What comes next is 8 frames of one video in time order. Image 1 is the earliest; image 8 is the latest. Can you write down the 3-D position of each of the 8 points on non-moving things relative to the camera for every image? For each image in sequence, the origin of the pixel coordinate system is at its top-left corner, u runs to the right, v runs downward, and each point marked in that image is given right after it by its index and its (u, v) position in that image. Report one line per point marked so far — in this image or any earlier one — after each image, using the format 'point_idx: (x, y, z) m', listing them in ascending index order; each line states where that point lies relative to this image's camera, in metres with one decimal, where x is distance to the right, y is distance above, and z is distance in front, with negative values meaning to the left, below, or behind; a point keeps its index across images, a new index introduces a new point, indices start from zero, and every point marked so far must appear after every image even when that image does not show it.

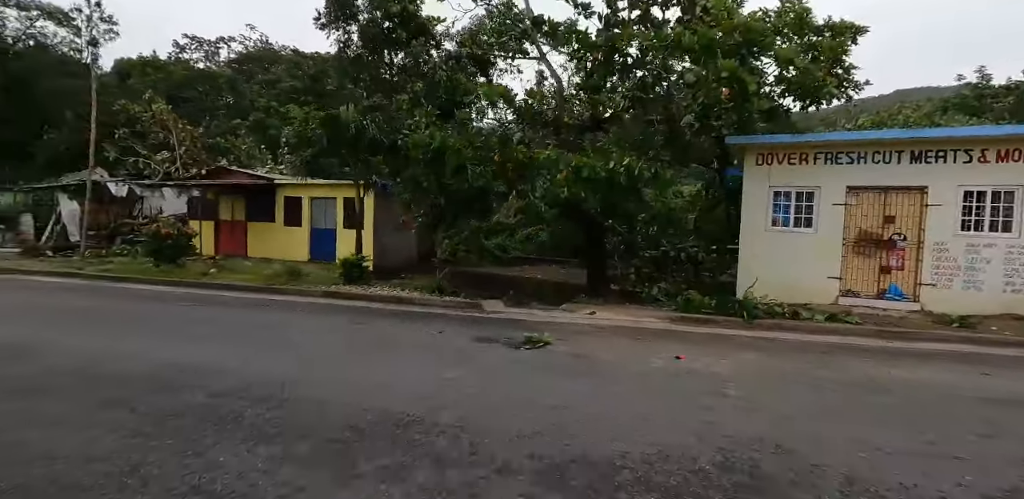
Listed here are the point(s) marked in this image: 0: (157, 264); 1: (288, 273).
0: (-9.2, -0.4, +13.4) m
1: (-5.5, -0.6, +12.7) m
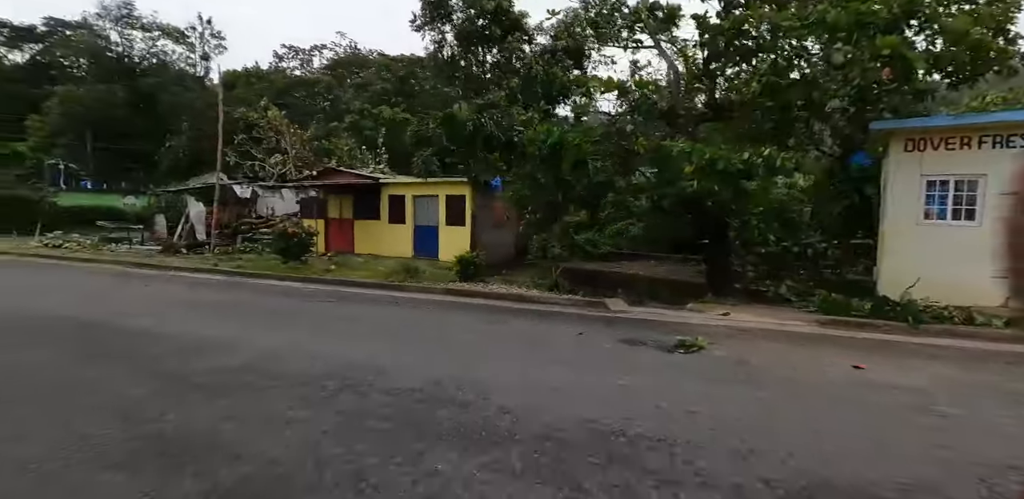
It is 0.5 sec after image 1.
0: (-6.3, -0.3, +14.3) m
1: (-2.7, -0.5, +13.1) m
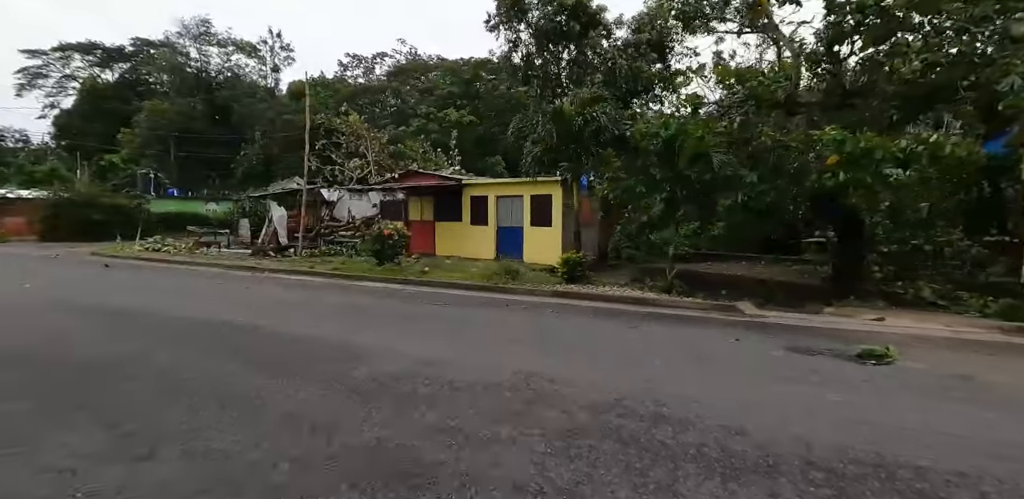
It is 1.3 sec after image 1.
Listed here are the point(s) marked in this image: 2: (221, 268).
0: (-3.7, -0.4, +14.3) m
1: (-0.2, -0.5, +12.8) m
2: (-10.0, -0.6, +17.8) m
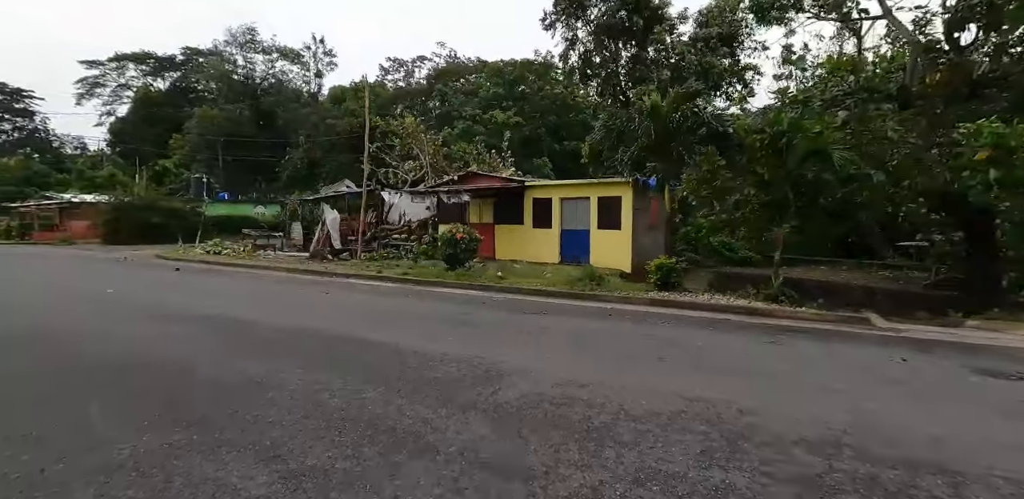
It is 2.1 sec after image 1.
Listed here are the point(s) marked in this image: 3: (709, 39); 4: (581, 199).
0: (-1.7, -0.5, +13.8) m
1: (+1.7, -0.6, +12.2) m
2: (-7.8, -0.7, +17.7) m
3: (+7.6, +8.0, +19.9) m
4: (+2.4, +1.7, +17.8) m
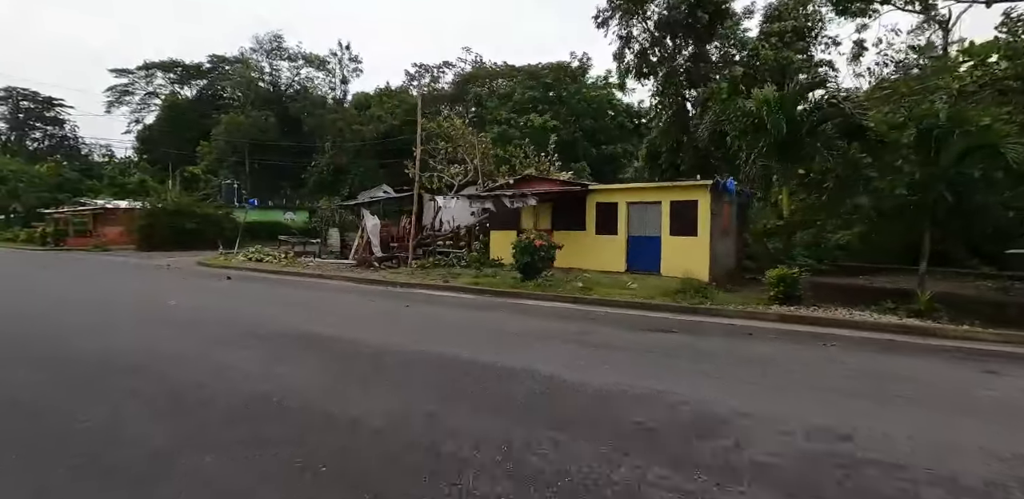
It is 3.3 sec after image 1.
0: (+0.3, -0.7, +12.8) m
1: (+3.6, -0.8, +11.0) m
2: (-5.7, -1.0, +16.8) m
3: (+9.7, +7.8, +18.7) m
4: (+4.5, +1.5, +16.7) m
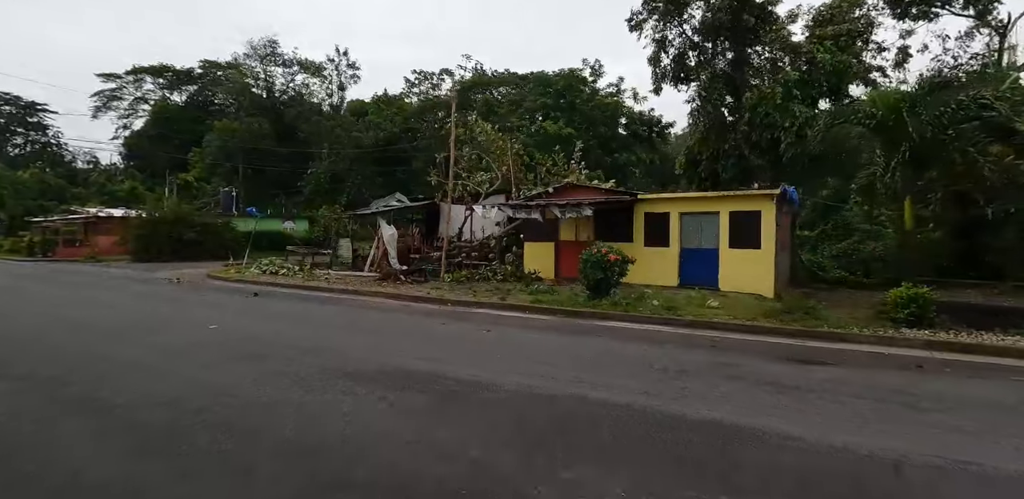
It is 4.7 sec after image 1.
0: (+1.8, -1.0, +11.7) m
1: (+5.2, -1.1, +10.0) m
2: (-4.3, -1.4, +15.6) m
3: (+11.1, +7.3, +18.0) m
4: (+5.9, +1.1, +15.7) m
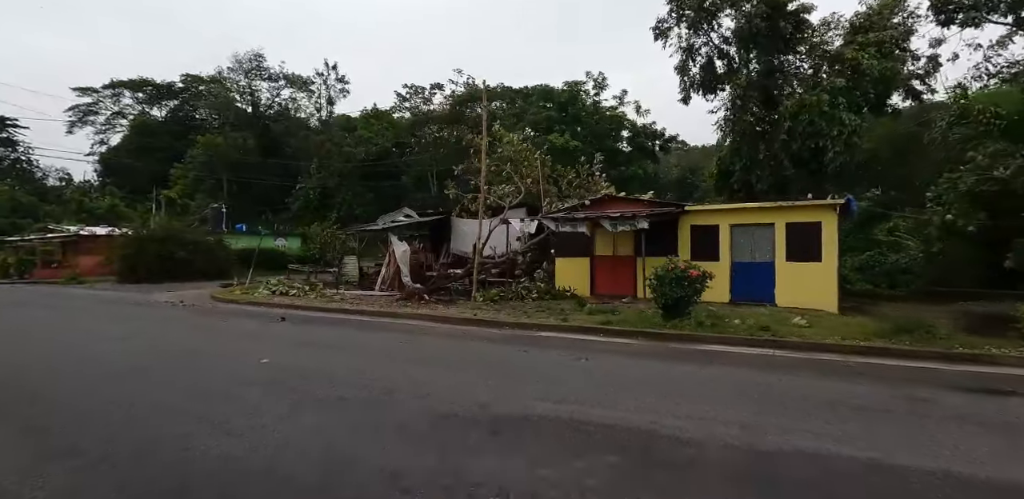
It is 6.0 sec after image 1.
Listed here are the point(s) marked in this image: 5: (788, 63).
0: (+3.2, -1.3, +10.7) m
1: (+6.7, -1.3, +9.1) m
2: (-3.0, -1.9, +14.3) m
3: (+12.1, +6.9, +17.6) m
4: (+7.1, +0.7, +14.9) m
5: (+10.1, +6.9, +19.2) m
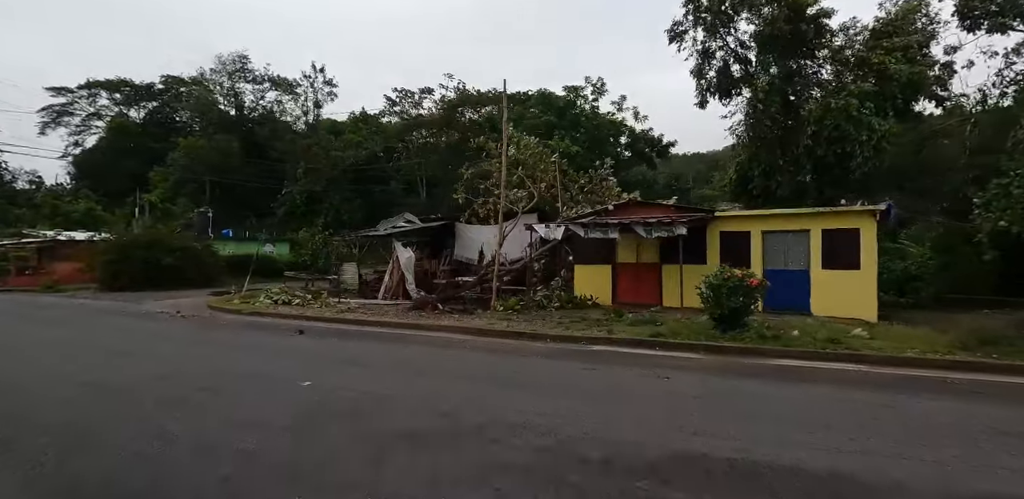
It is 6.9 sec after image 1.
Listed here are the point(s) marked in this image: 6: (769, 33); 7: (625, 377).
0: (+4.1, -1.5, +10.1) m
1: (+7.6, -1.5, +8.6) m
2: (-2.2, -2.0, +13.4) m
3: (+12.8, +6.7, +17.4) m
4: (+7.8, +0.5, +14.5) m
5: (+10.7, +6.6, +18.9) m
6: (+9.0, +7.7, +18.5) m
7: (+1.5, -1.9, +8.1) m
